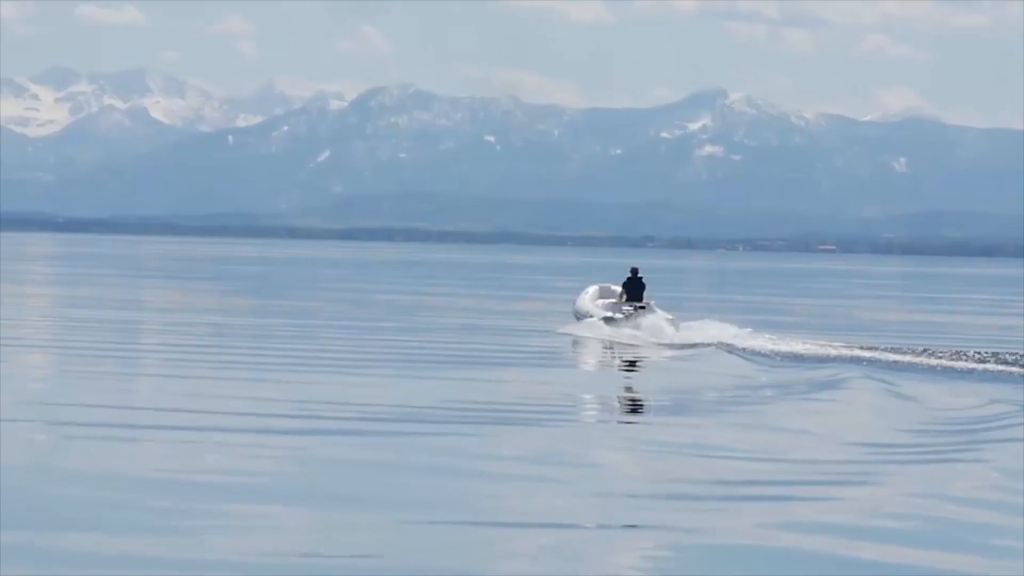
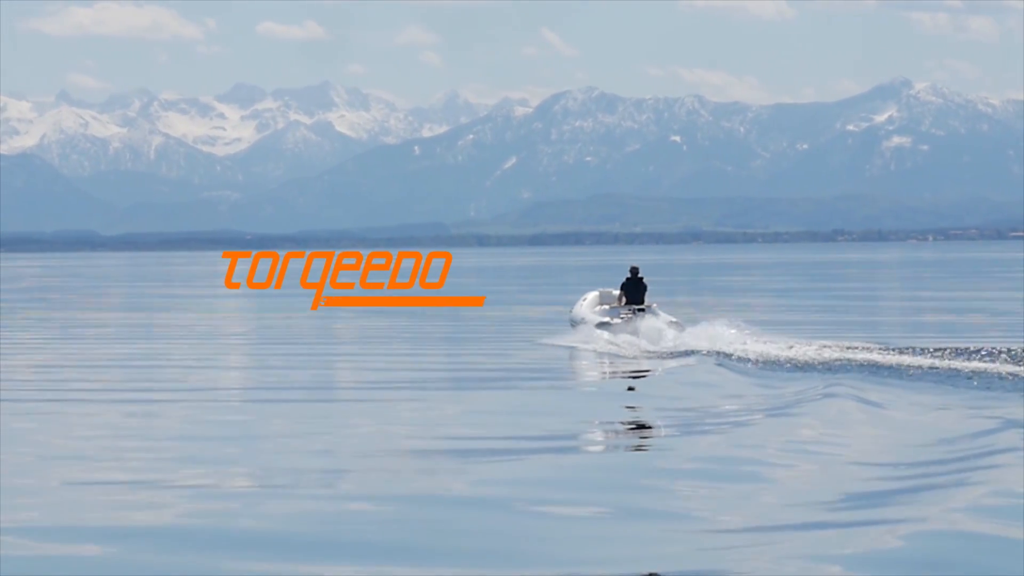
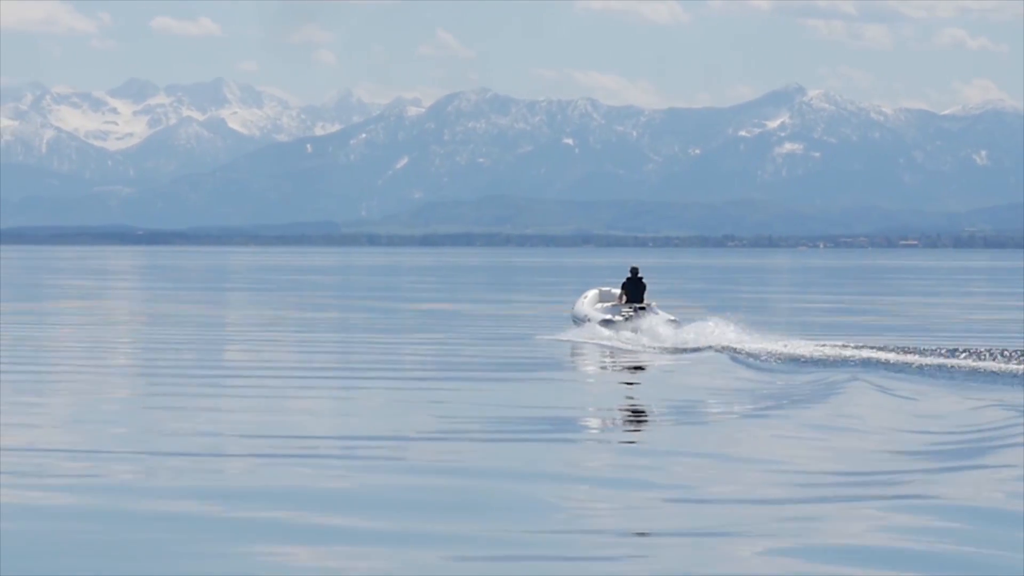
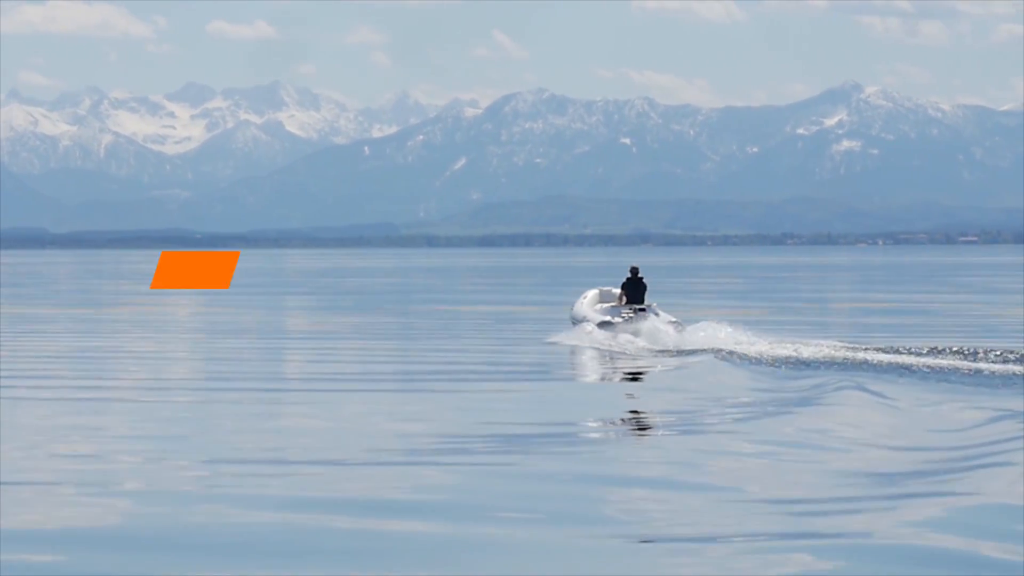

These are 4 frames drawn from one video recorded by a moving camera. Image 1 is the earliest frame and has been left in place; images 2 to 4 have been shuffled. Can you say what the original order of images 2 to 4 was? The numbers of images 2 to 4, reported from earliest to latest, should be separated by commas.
3, 4, 2
